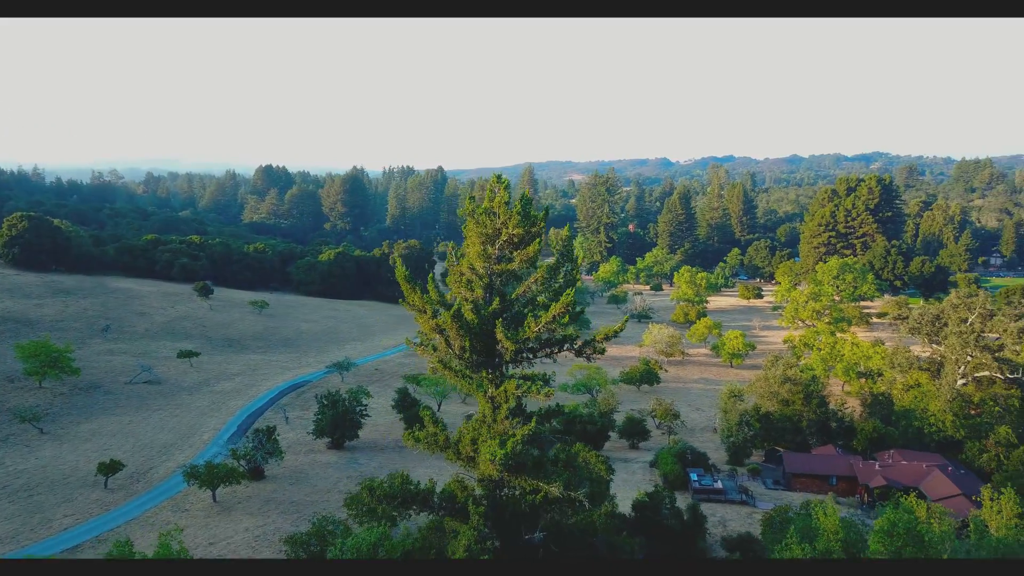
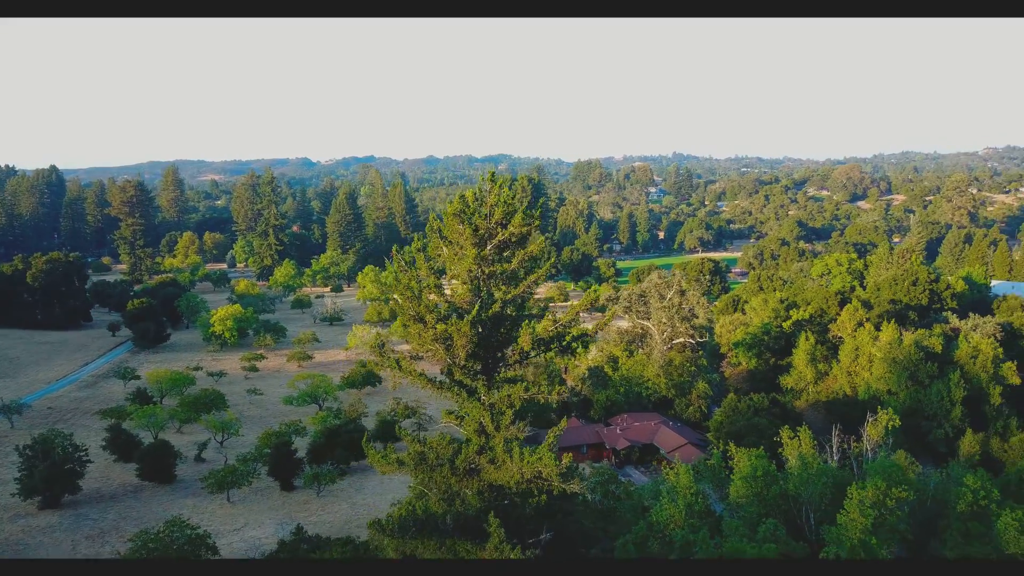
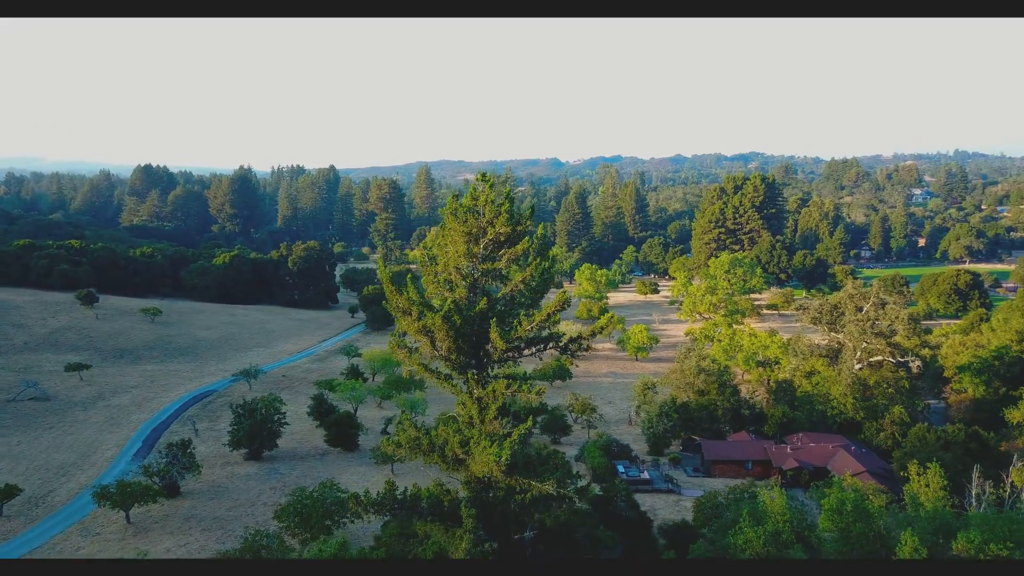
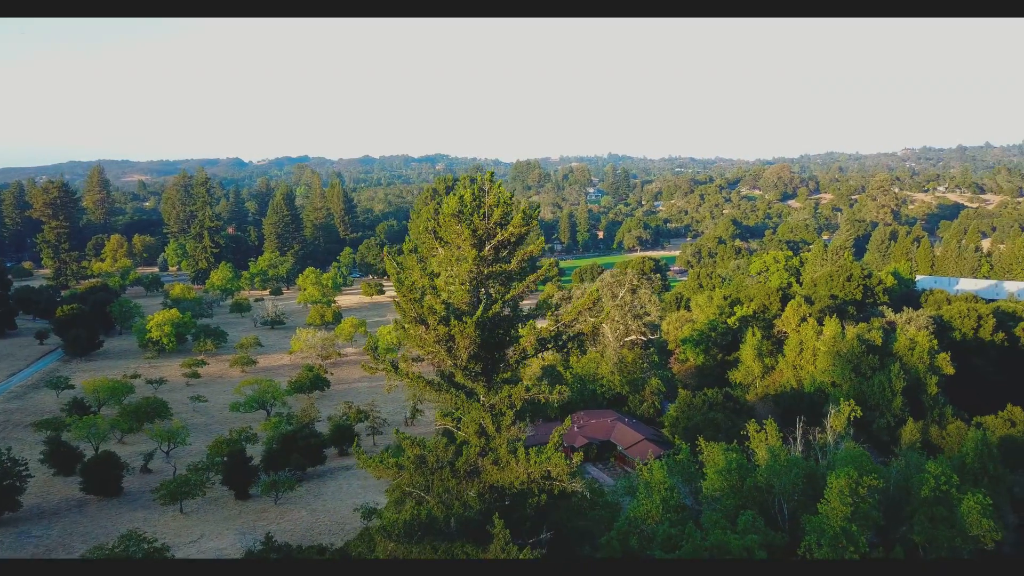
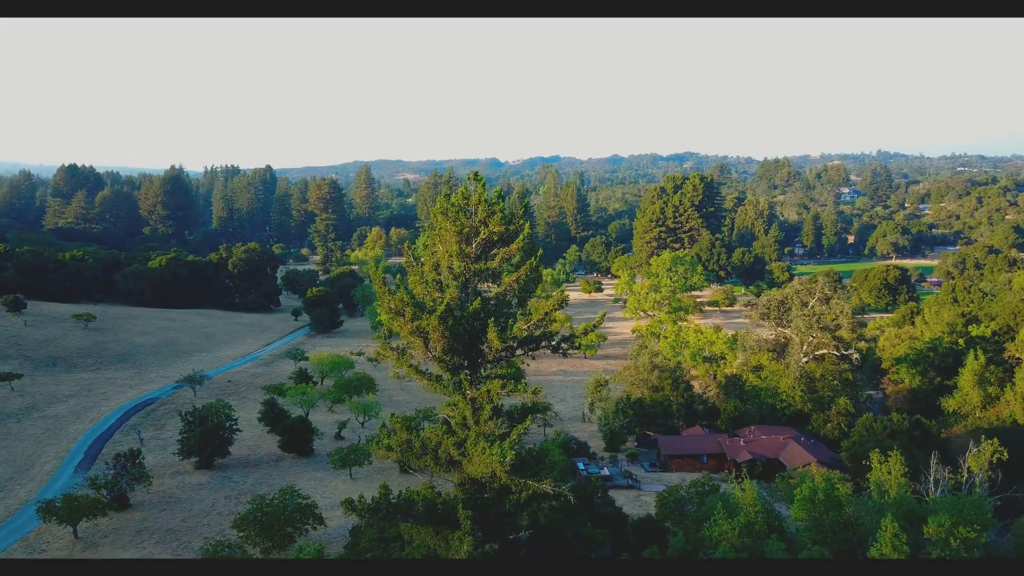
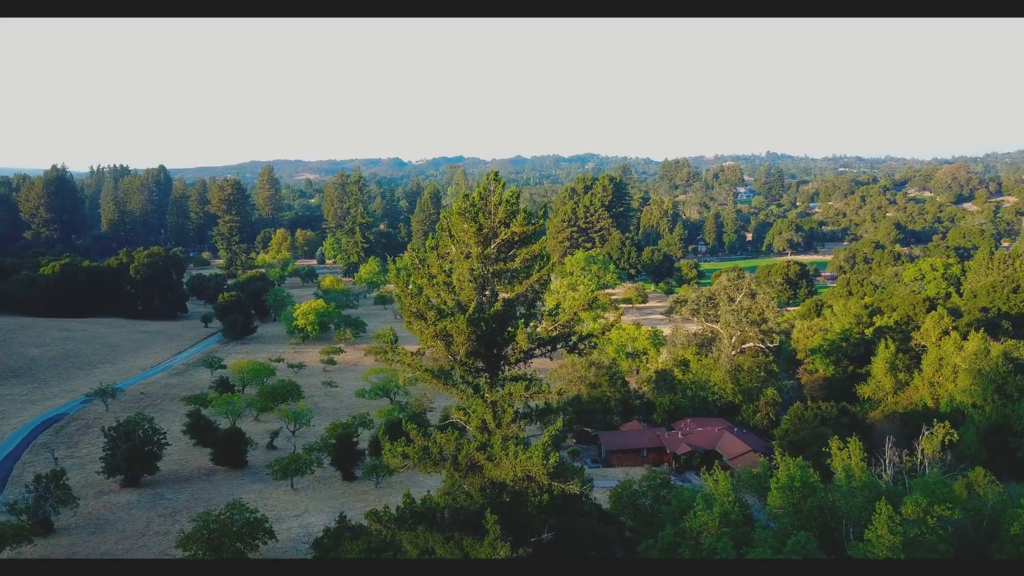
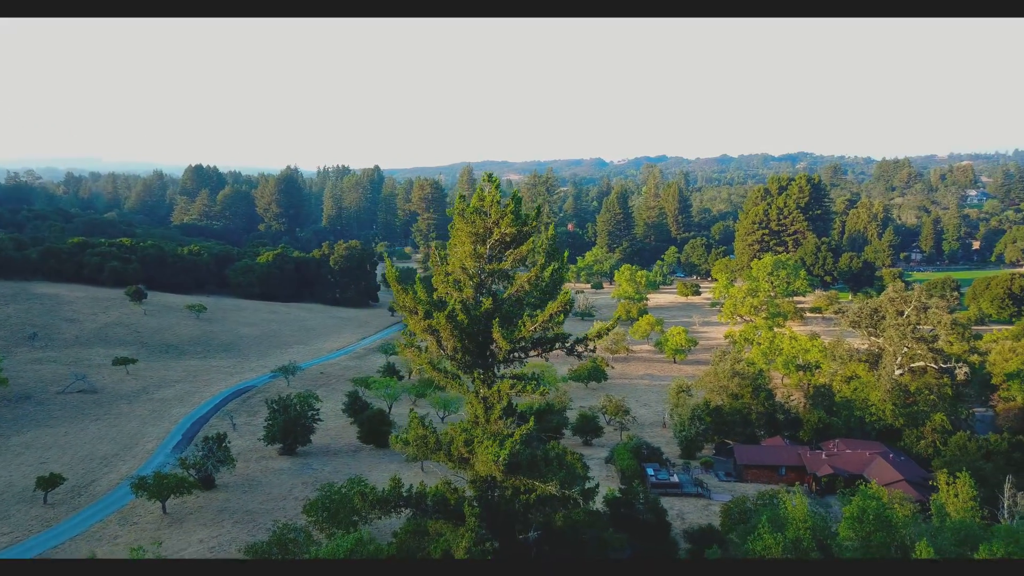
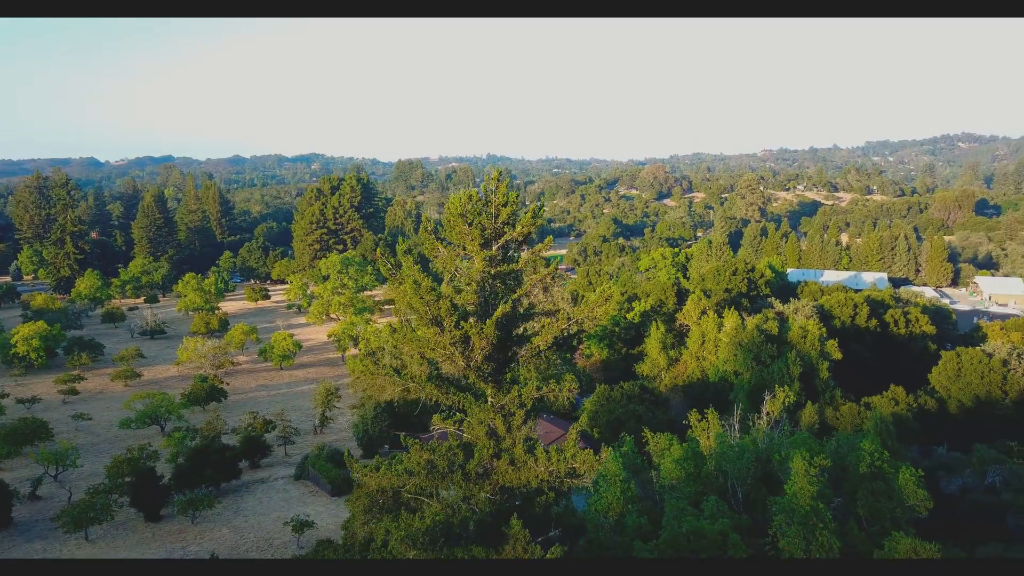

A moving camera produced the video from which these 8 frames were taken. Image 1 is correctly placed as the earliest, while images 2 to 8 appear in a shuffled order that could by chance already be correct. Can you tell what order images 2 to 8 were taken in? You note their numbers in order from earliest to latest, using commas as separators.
7, 3, 5, 6, 2, 4, 8
